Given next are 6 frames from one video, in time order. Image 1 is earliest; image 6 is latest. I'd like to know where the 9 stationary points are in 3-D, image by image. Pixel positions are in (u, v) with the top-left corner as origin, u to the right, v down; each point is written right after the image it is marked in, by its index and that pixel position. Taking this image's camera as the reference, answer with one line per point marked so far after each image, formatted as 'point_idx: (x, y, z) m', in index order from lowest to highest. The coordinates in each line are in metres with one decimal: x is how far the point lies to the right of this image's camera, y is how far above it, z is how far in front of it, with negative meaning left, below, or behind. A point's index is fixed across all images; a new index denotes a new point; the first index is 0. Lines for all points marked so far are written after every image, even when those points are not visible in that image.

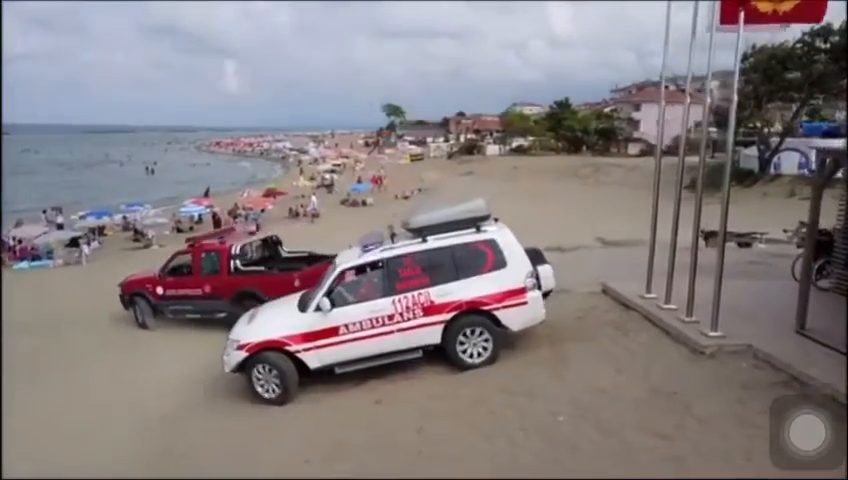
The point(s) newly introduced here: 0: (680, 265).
0: (+4.4, -0.5, +12.5) m
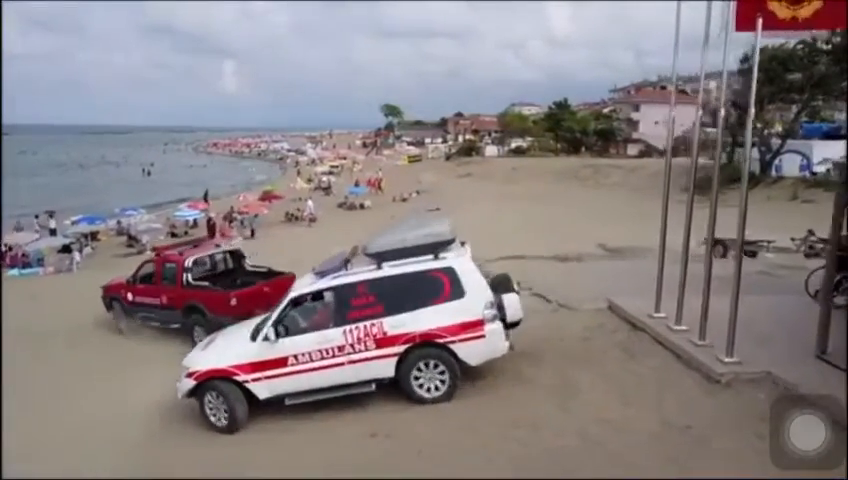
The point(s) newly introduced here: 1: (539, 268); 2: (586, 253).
0: (+4.4, -0.7, +12.1) m
1: (+2.2, -0.6, +13.8) m
2: (+3.5, -0.3, +15.7) m
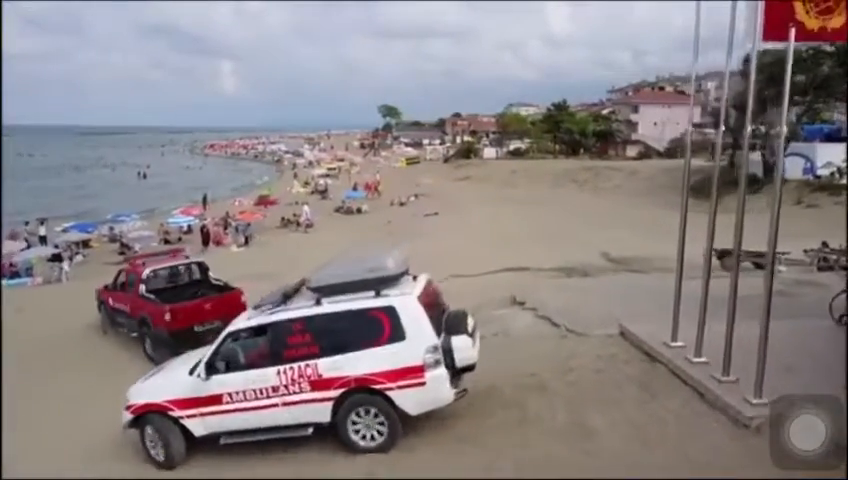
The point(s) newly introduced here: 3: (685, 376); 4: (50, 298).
0: (+4.4, -0.9, +11.6) m
1: (+2.2, -0.8, +13.3) m
2: (+3.5, -0.5, +15.2) m
3: (+2.5, -1.3, +7.0) m
4: (-9.5, -1.5, +18.5) m
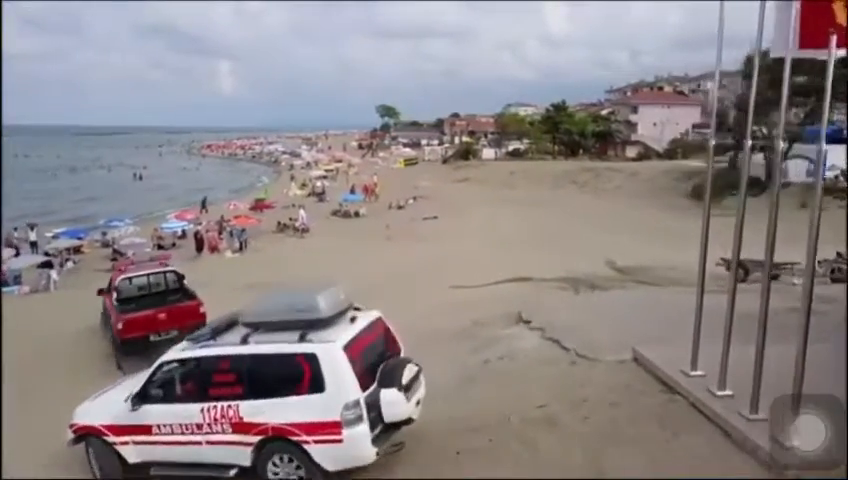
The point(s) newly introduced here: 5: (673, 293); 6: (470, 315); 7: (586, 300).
0: (+4.4, -1.1, +11.1) m
1: (+2.2, -1.0, +12.8) m
2: (+3.5, -0.7, +14.7) m
3: (+2.5, -1.5, +6.5) m
4: (-9.5, -1.7, +17.9) m
5: (+4.4, -0.9, +12.8) m
6: (+0.8, -1.3, +12.4) m
7: (+2.7, -1.0, +12.1) m
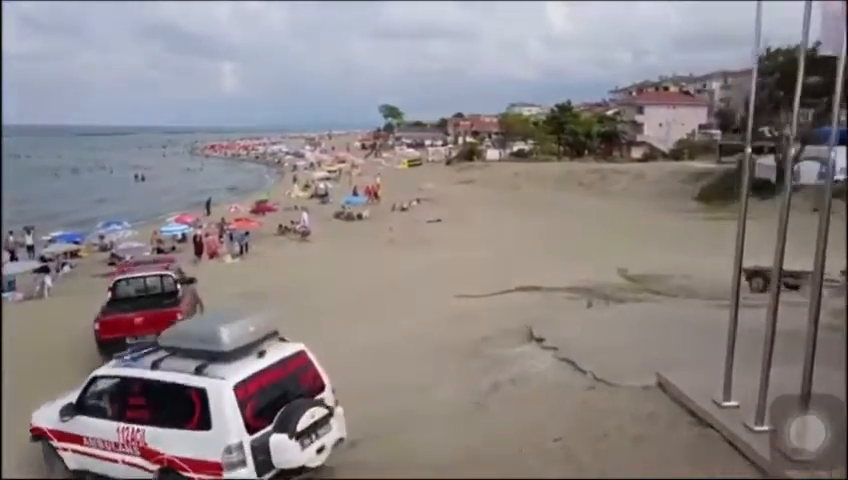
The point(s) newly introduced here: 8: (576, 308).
0: (+4.5, -1.2, +10.5) m
1: (+2.2, -1.2, +12.2) m
2: (+3.5, -0.9, +14.1) m
3: (+2.6, -1.7, +6.0) m
4: (-9.4, -1.8, +17.4) m
5: (+4.5, -1.1, +12.2) m
6: (+0.9, -1.4, +11.8) m
7: (+2.8, -1.1, +11.5) m
8: (+2.6, -1.1, +12.2) m
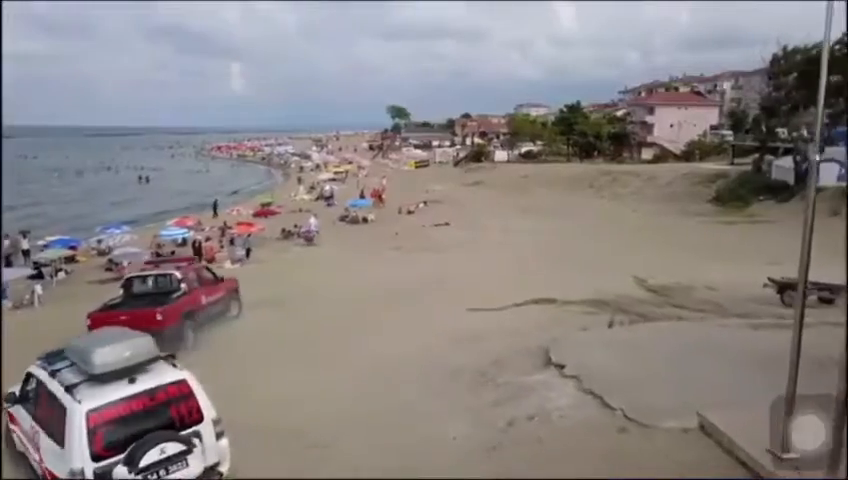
0: (+4.5, -1.4, +9.6) m
1: (+2.3, -1.3, +11.3) m
2: (+3.7, -1.0, +13.2) m
3: (+2.6, -1.8, +5.1) m
4: (-9.3, -2.0, +16.6) m
5: (+4.6, -1.2, +11.3) m
6: (+1.0, -1.6, +11.0) m
7: (+2.9, -1.3, +10.6) m
8: (+2.7, -1.3, +11.3) m
